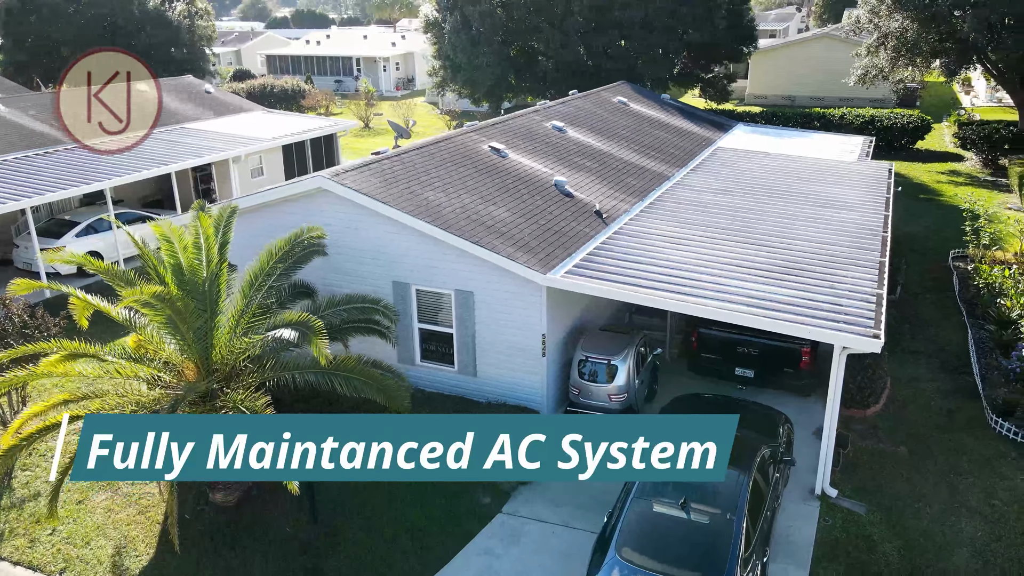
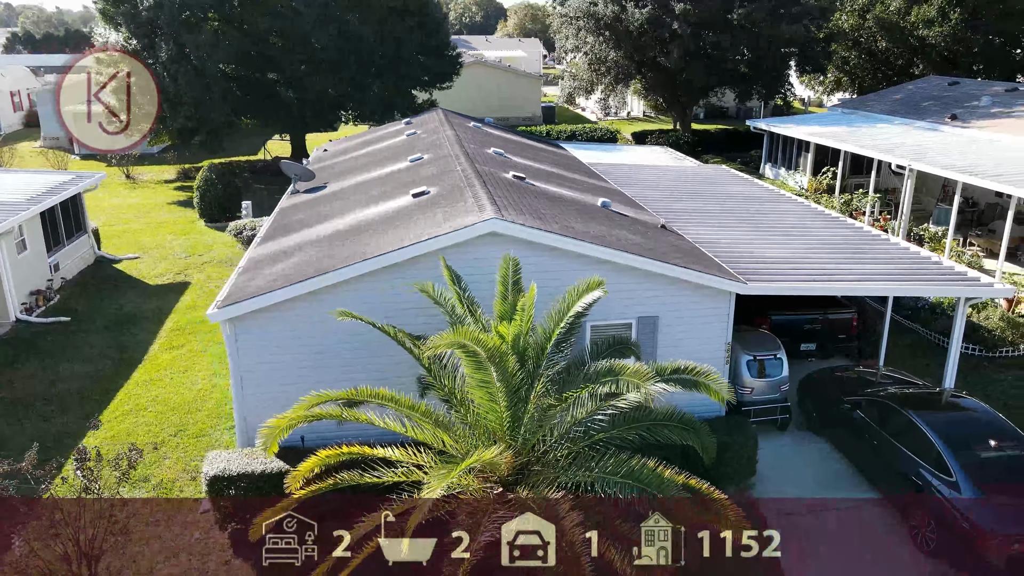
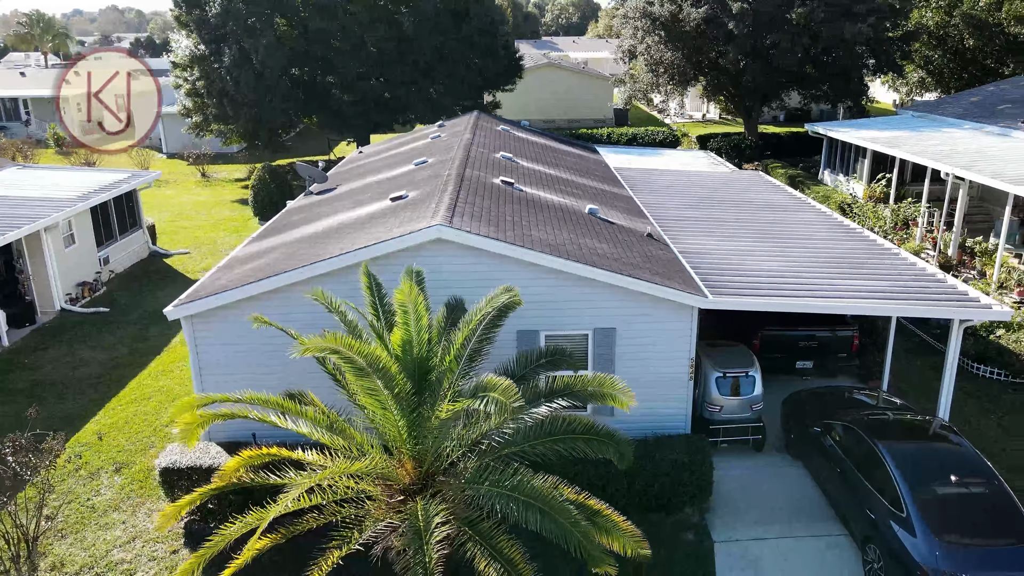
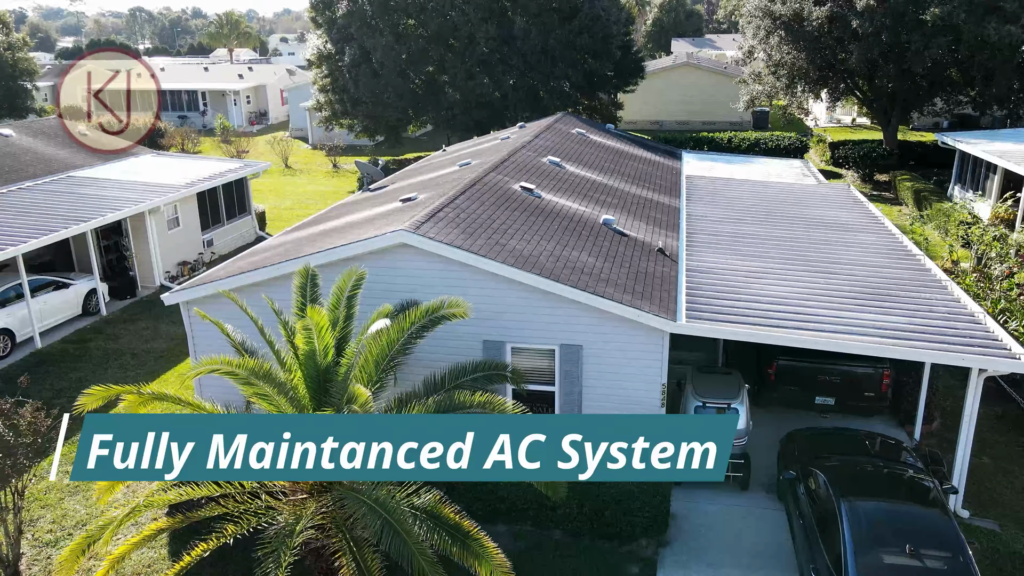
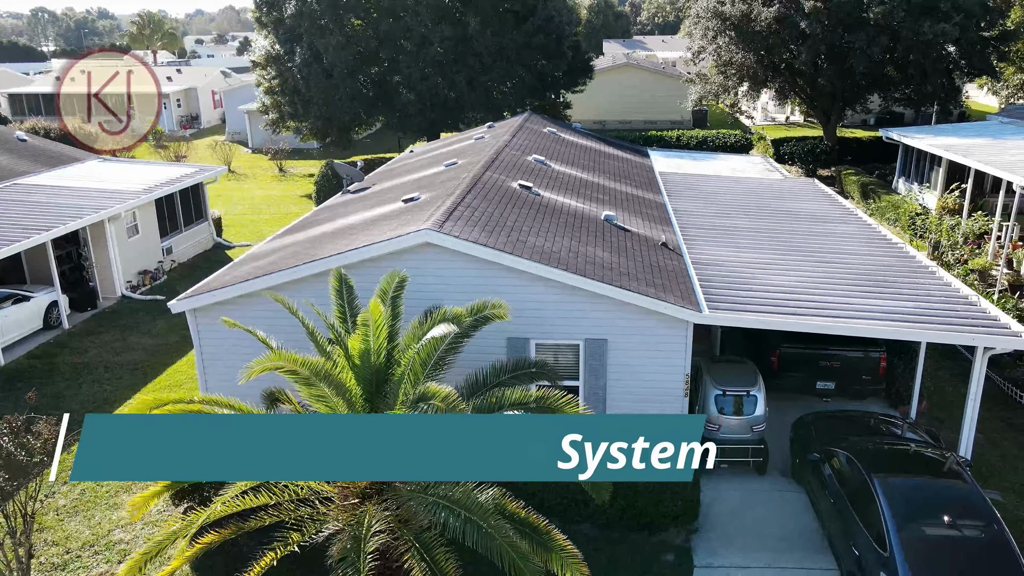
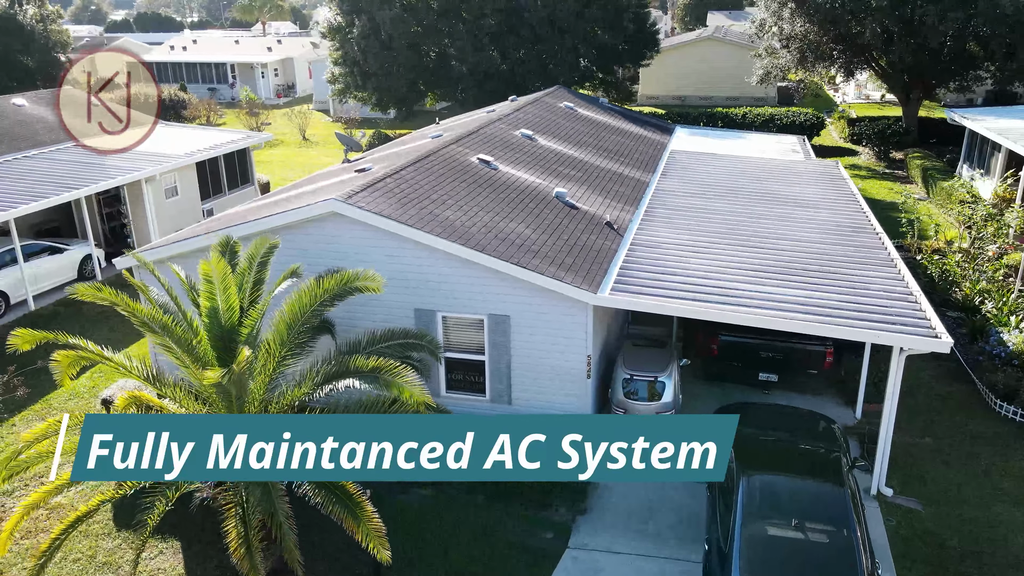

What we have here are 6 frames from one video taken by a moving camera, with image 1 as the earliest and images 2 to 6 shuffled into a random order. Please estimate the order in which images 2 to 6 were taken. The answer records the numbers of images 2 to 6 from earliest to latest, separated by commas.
6, 4, 5, 3, 2
